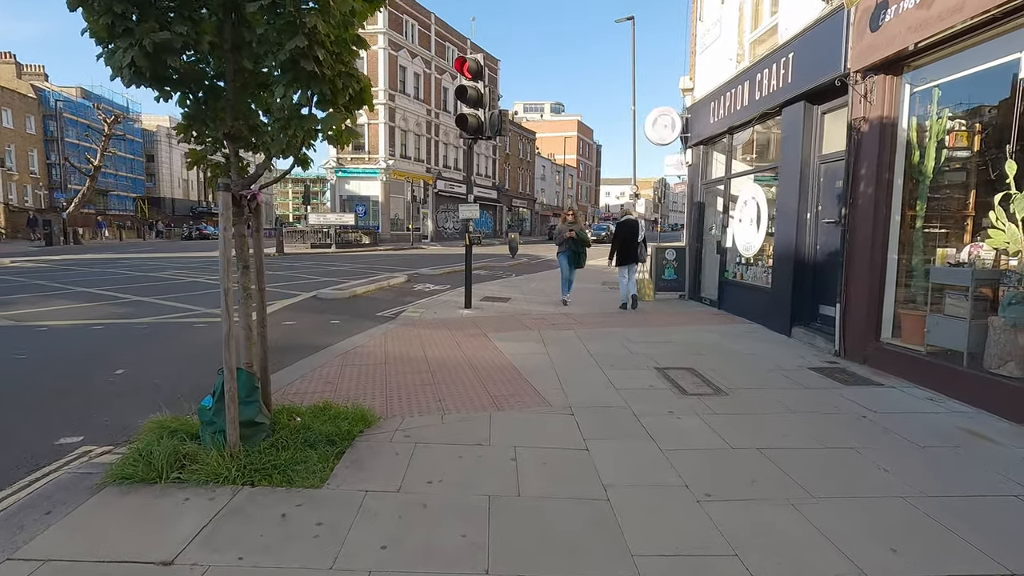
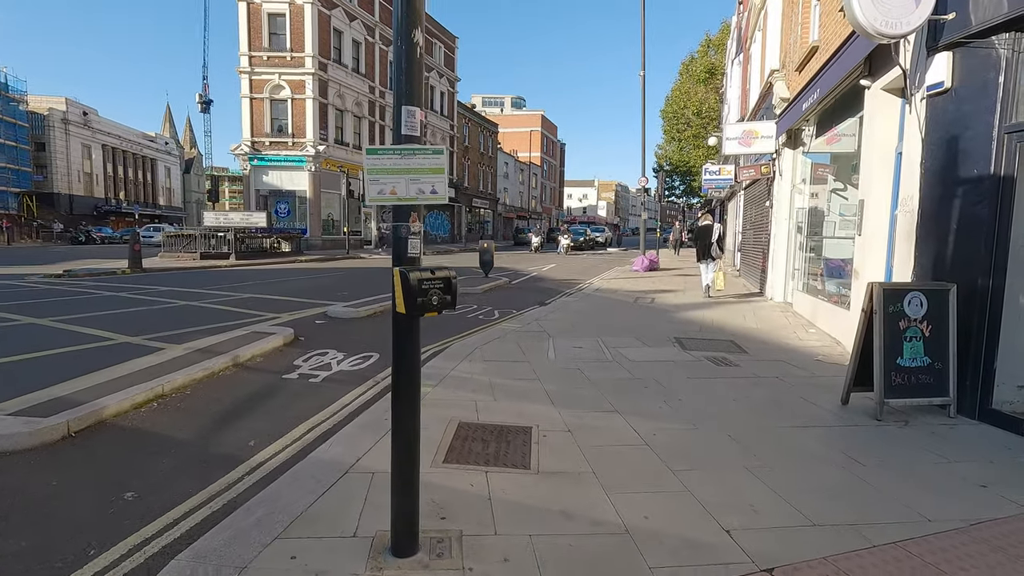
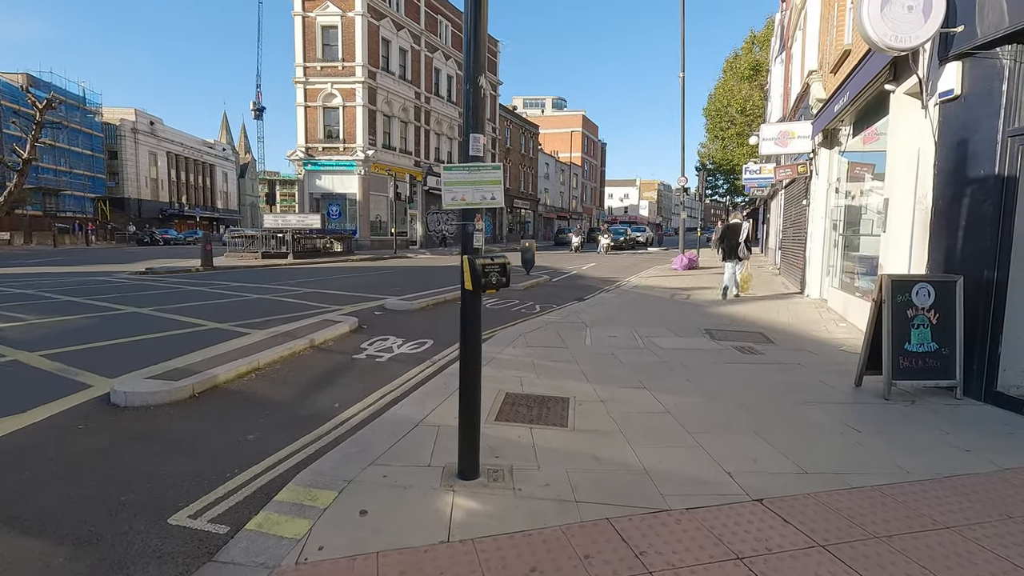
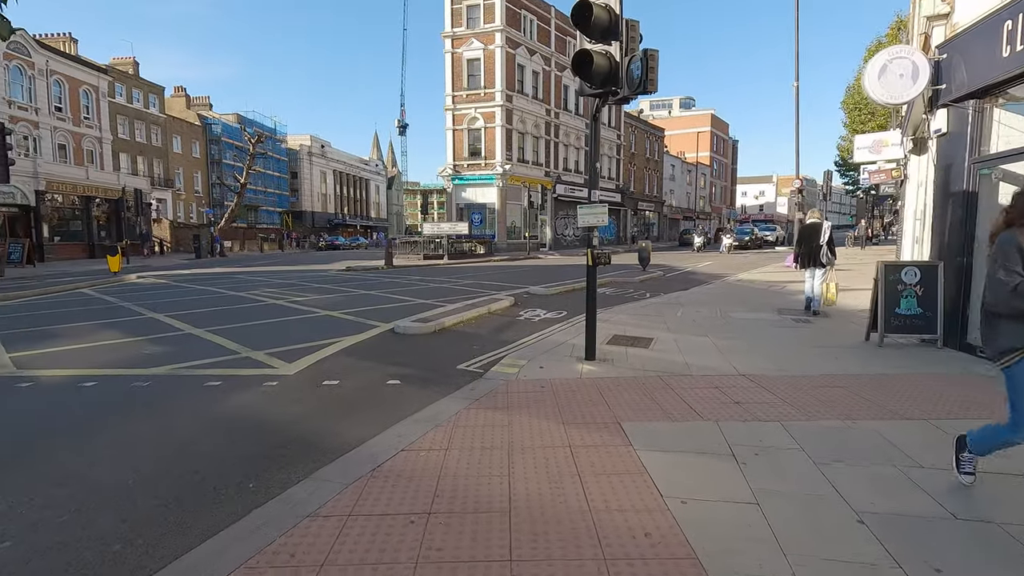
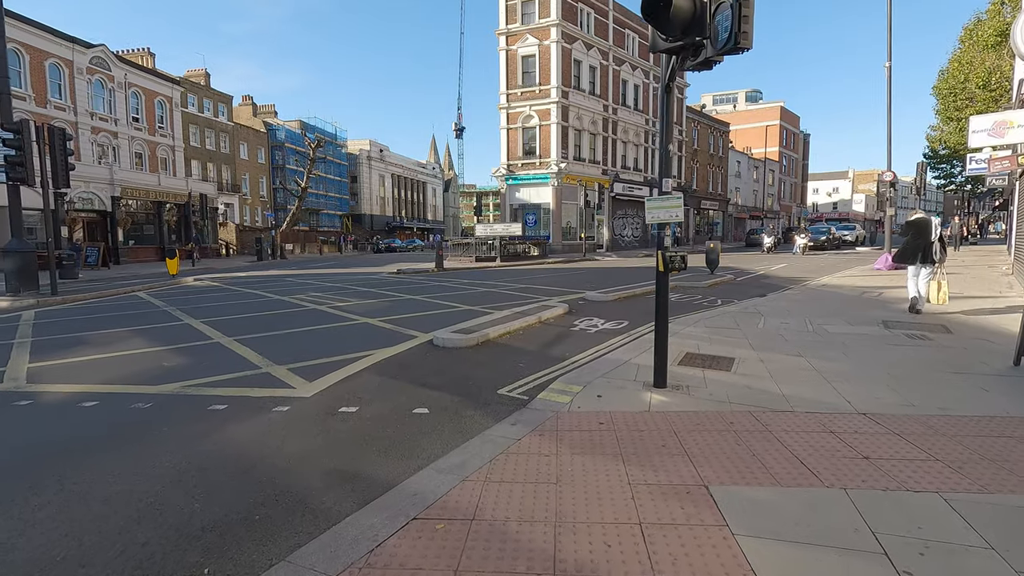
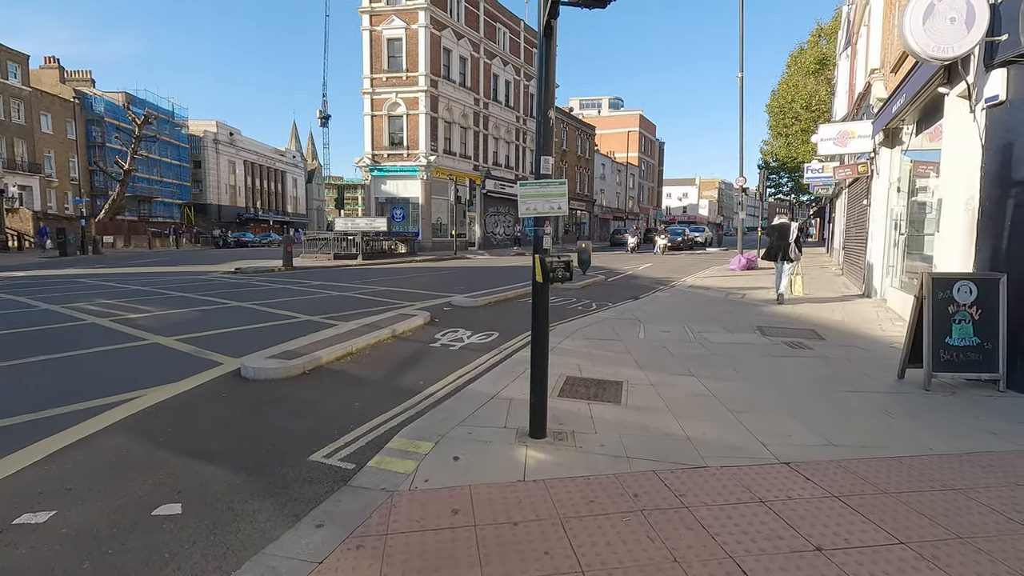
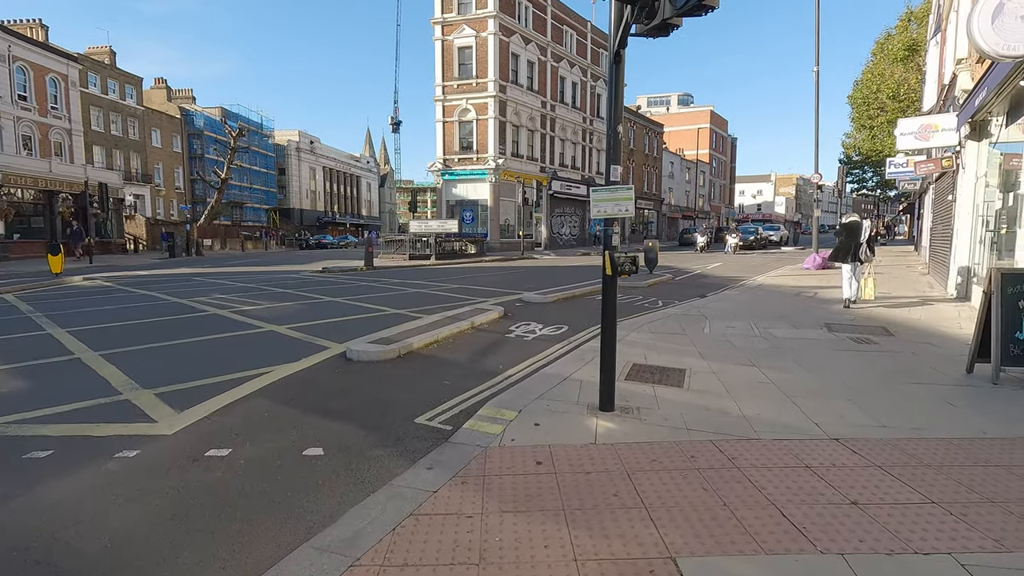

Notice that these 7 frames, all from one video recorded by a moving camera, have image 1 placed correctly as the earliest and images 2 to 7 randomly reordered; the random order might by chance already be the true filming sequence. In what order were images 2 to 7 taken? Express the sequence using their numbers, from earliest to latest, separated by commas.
4, 5, 7, 6, 3, 2
